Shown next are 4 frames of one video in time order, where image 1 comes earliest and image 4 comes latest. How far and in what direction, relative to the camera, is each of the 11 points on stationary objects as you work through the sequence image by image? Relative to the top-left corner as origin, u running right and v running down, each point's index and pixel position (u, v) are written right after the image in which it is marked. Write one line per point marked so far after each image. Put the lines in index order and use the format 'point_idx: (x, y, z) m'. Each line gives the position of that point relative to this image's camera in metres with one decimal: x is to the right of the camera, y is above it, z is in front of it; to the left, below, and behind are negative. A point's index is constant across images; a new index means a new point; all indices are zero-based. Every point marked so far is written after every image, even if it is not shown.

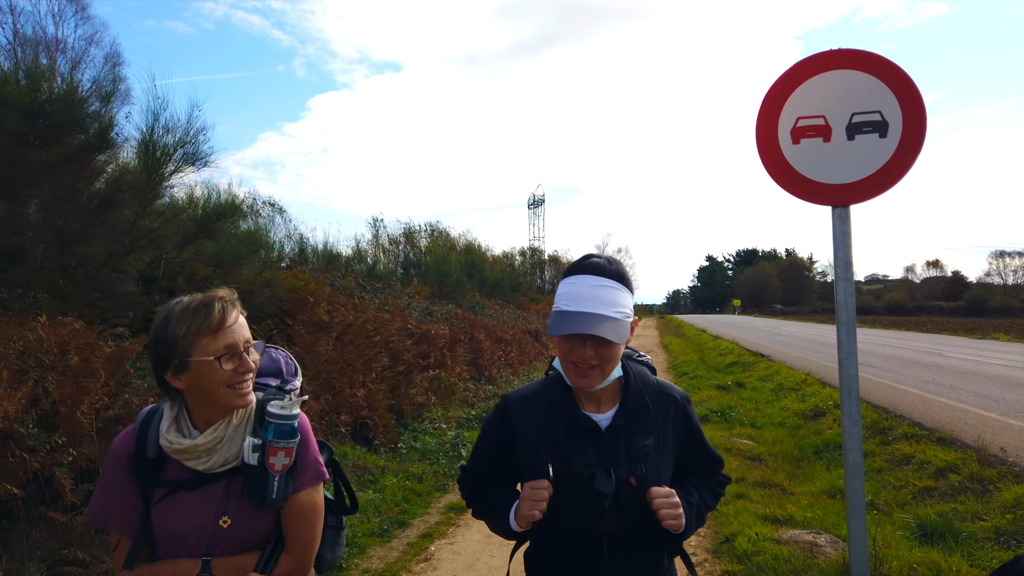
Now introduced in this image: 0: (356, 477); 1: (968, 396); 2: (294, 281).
0: (-1.1, -1.4, +5.5) m
1: (+5.7, -1.3, +9.3) m
2: (-2.4, +0.1, +8.5) m
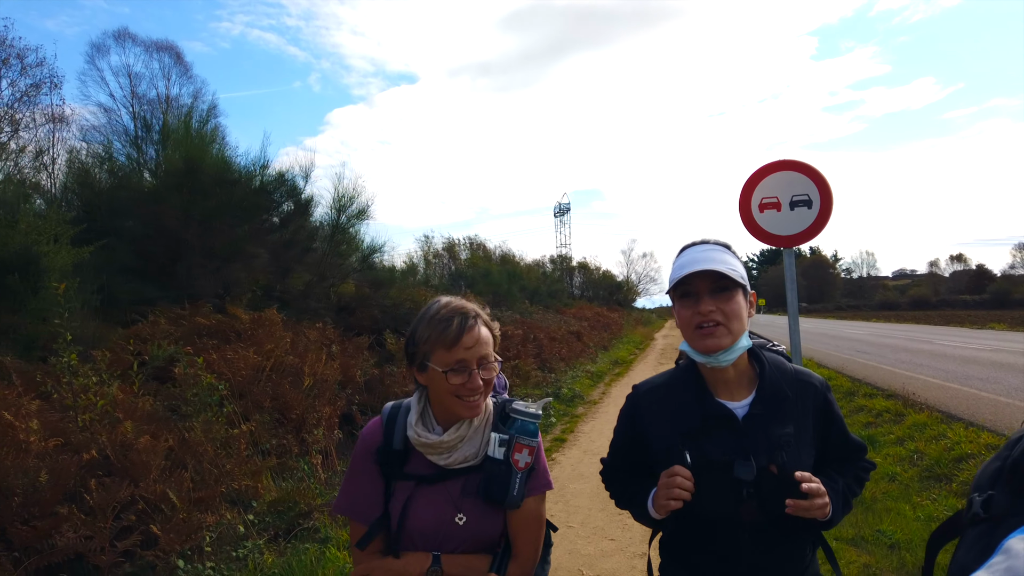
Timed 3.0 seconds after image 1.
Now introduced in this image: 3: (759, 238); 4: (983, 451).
0: (-0.3, -1.5, +8.3) m
1: (+6.7, -1.3, +11.9) m
2: (-1.5, -0.1, +11.4) m
3: (+1.8, +0.4, +5.5) m
4: (+3.6, -1.3, +5.8) m
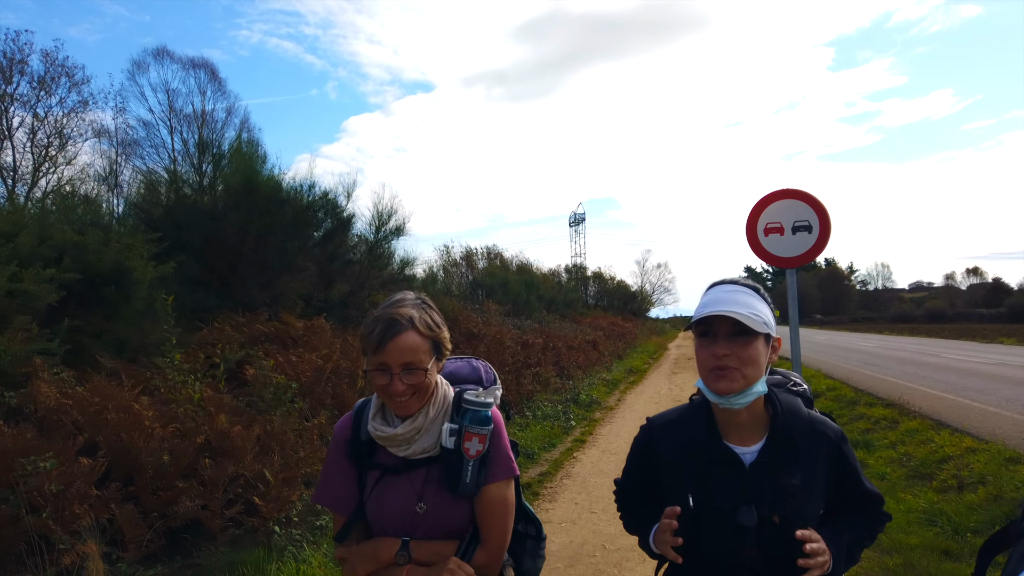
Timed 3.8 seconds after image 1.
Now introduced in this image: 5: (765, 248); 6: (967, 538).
0: (0.0, -1.7, +9.0) m
1: (+7.0, -1.6, +12.5) m
2: (-1.1, -0.3, +12.1) m
3: (+2.1, +0.2, +6.2) m
4: (+3.8, -1.4, +6.4) m
5: (+2.1, +0.3, +6.2) m
6: (+2.8, -1.6, +4.6) m
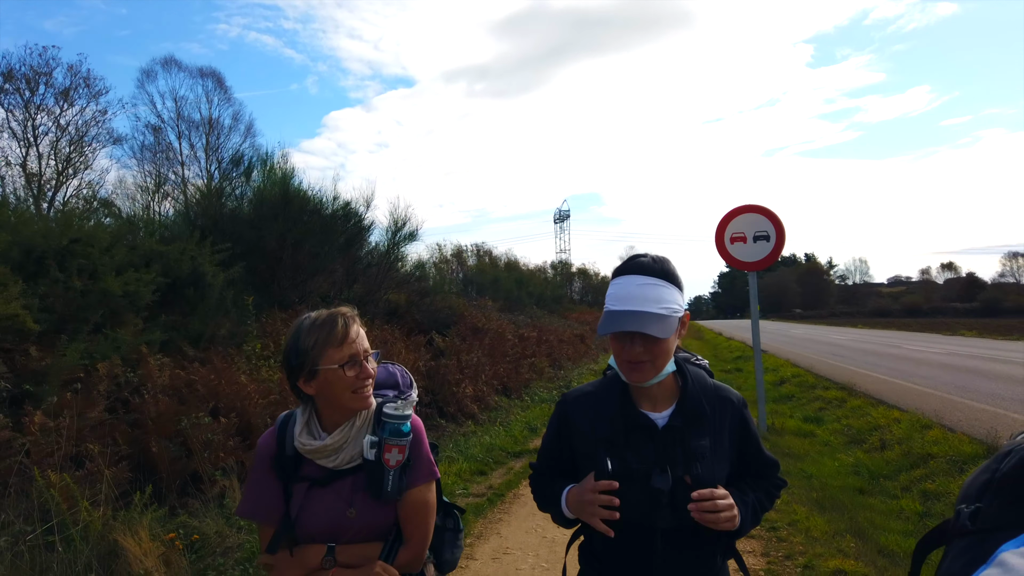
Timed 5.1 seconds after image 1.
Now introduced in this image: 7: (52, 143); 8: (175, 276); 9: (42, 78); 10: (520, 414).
0: (+0.1, -1.7, +10.4) m
1: (+7.0, -1.5, +14.0) m
2: (-1.2, -0.3, +13.4) m
3: (+2.2, +0.2, +7.6) m
4: (+3.9, -1.4, +7.8) m
5: (+2.2, +0.3, +7.6) m
6: (+2.9, -1.6, +6.0) m
7: (-10.6, +3.4, +17.3) m
8: (-3.3, +0.1, +7.3) m
9: (-10.8, +4.8, +17.1) m
10: (+0.1, -1.7, +10.0) m
